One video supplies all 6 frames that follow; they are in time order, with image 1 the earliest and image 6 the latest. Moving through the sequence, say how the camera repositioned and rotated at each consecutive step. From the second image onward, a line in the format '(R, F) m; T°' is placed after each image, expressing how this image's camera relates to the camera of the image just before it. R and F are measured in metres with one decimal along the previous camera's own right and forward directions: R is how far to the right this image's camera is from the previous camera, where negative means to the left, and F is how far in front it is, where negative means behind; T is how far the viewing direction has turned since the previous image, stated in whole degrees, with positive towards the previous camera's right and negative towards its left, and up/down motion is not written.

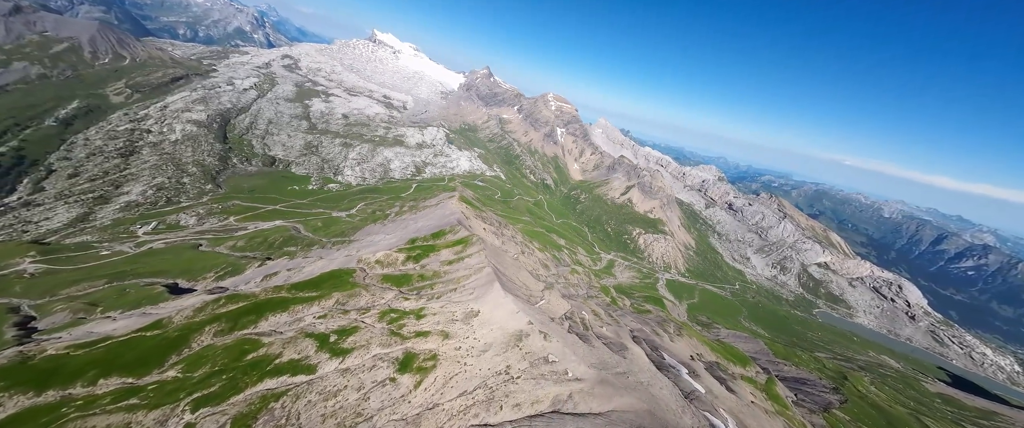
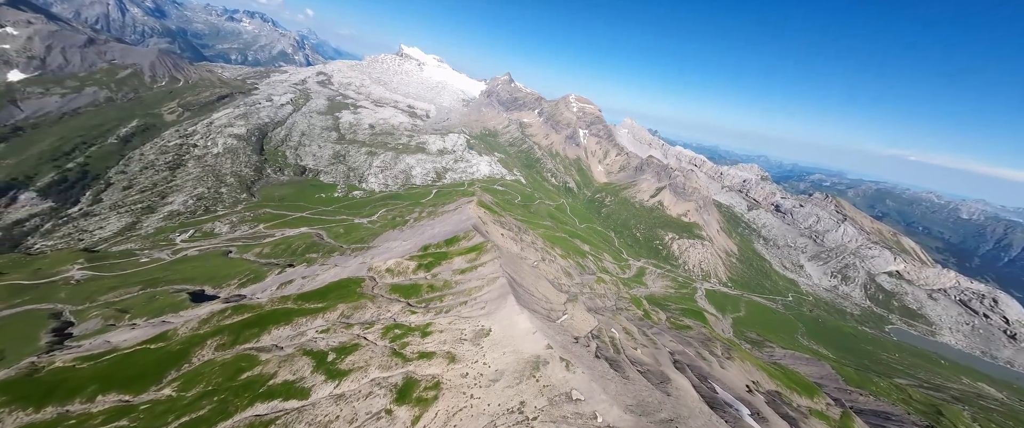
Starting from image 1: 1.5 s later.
(+2.0, +14.8) m; -4°
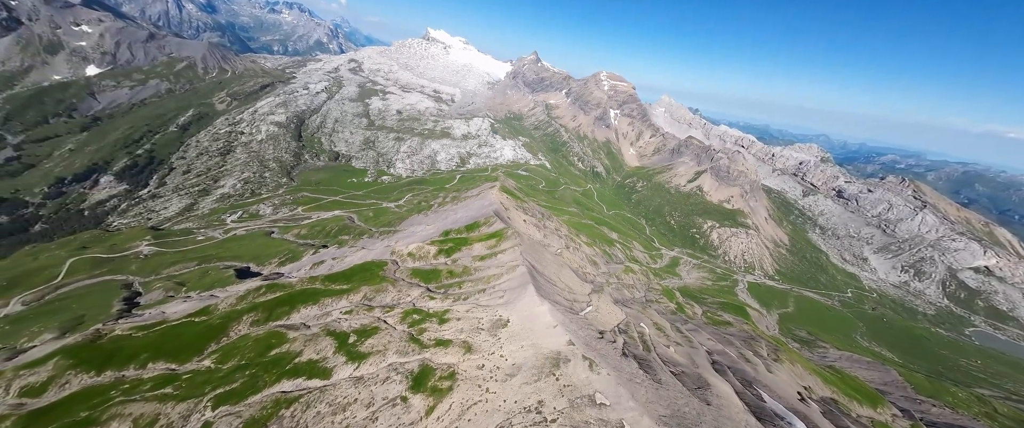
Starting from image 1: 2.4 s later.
(+2.5, +6.8) m; -5°
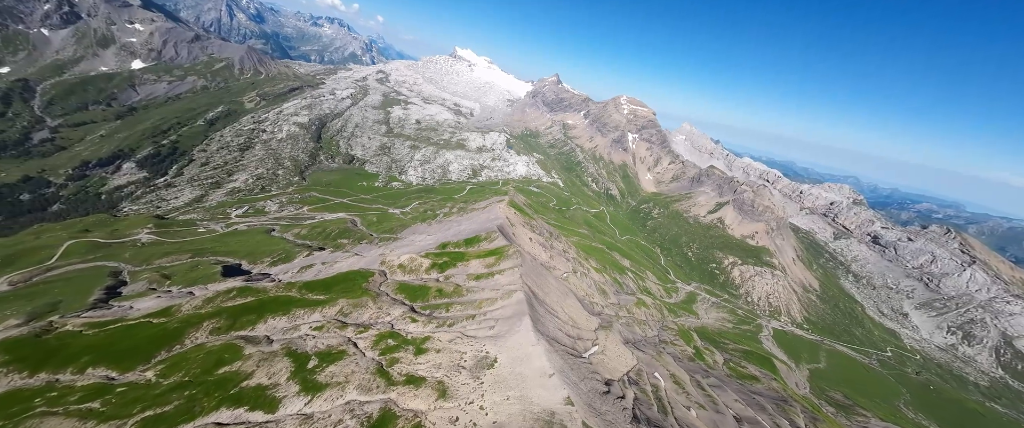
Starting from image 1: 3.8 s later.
(+1.5, +14.2) m; -1°
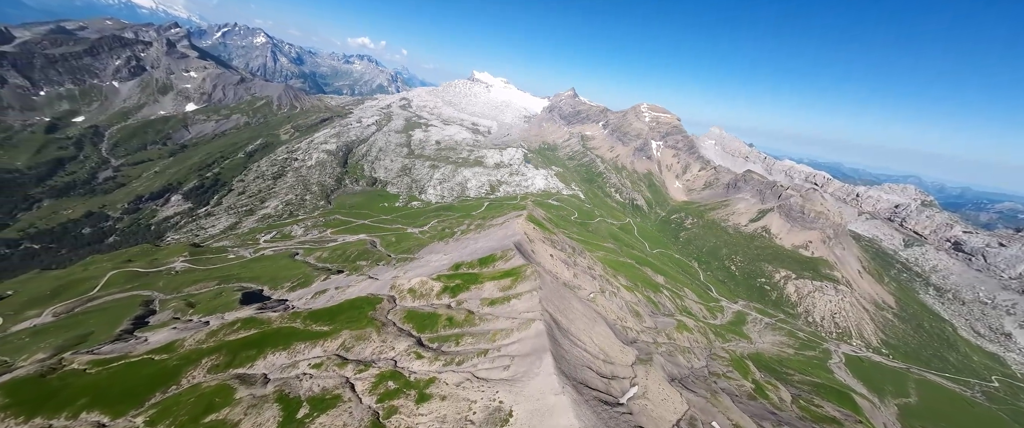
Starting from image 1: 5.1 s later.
(+1.5, +13.3) m; -3°
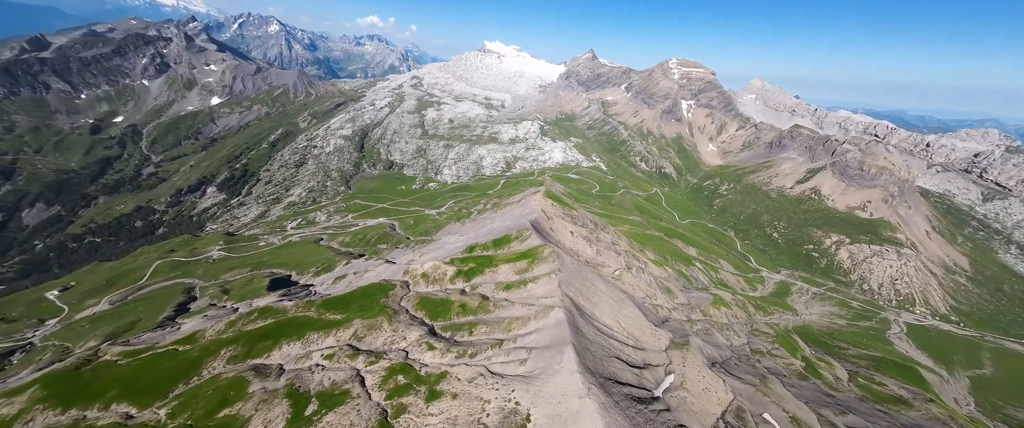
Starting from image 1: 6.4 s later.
(+2.0, +9.6) m; -3°
